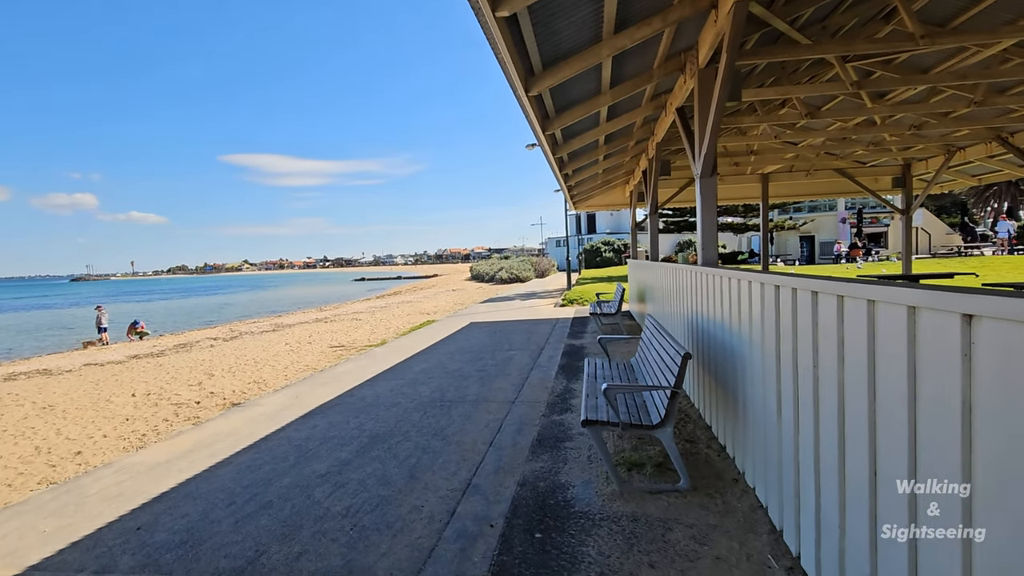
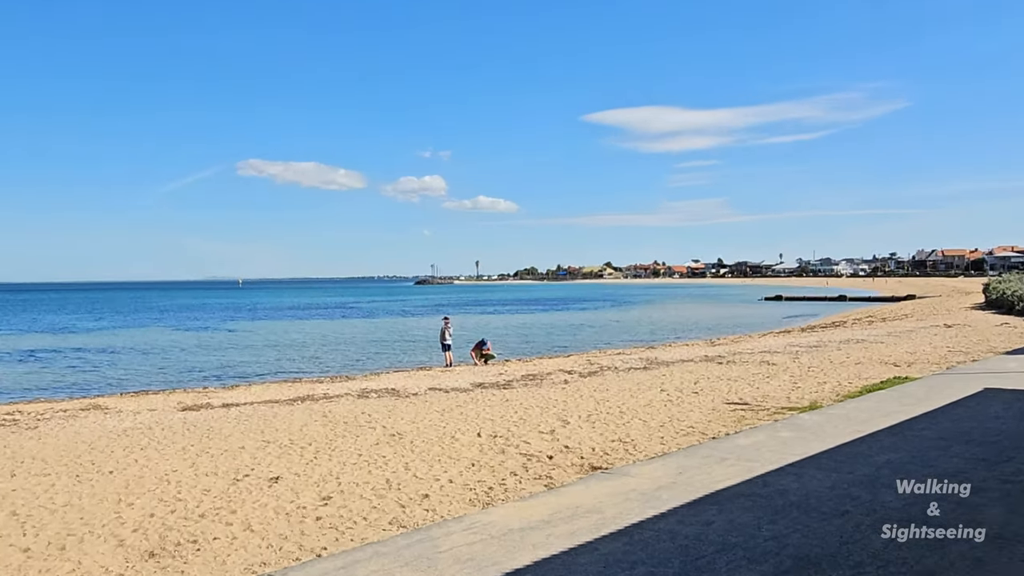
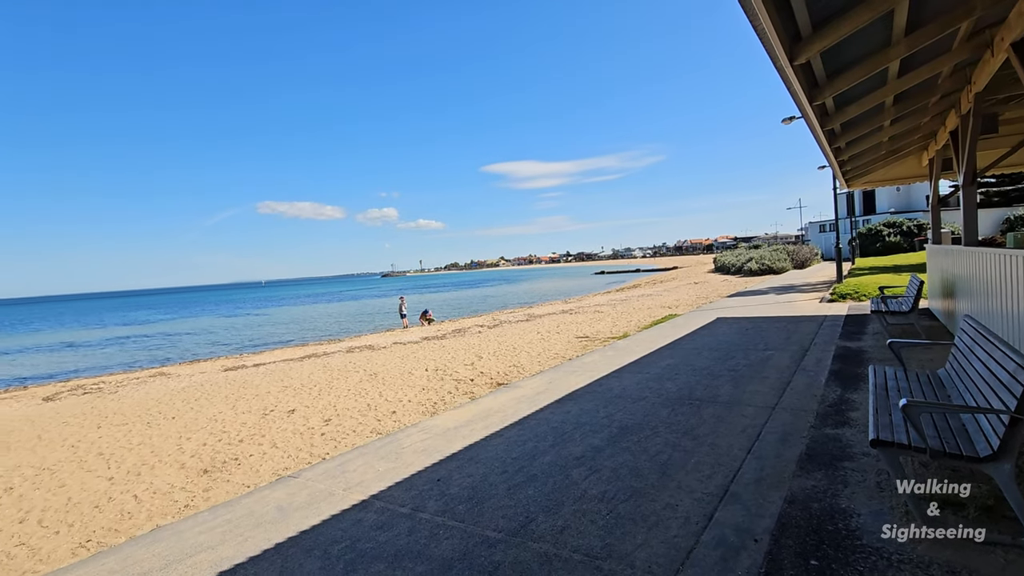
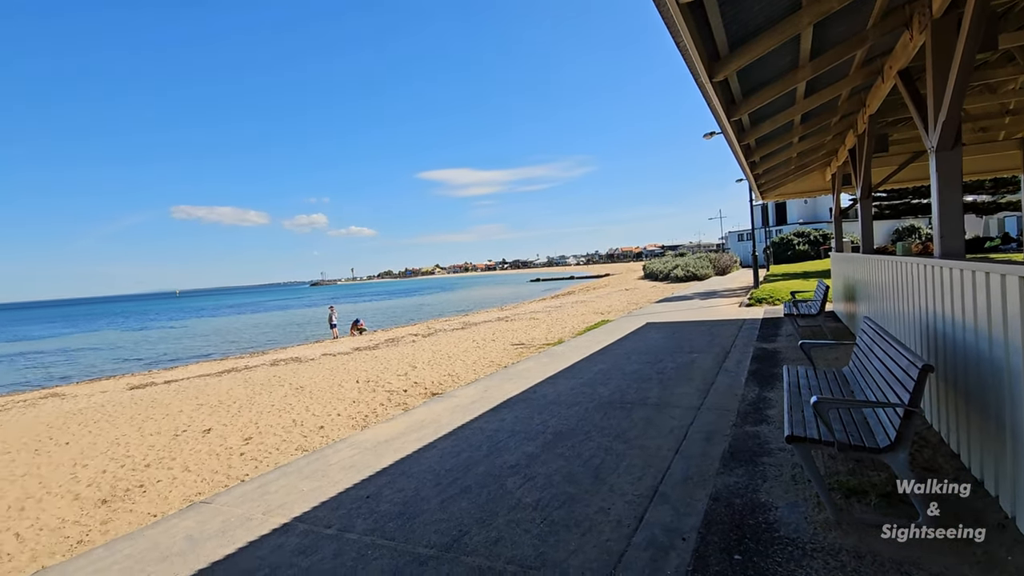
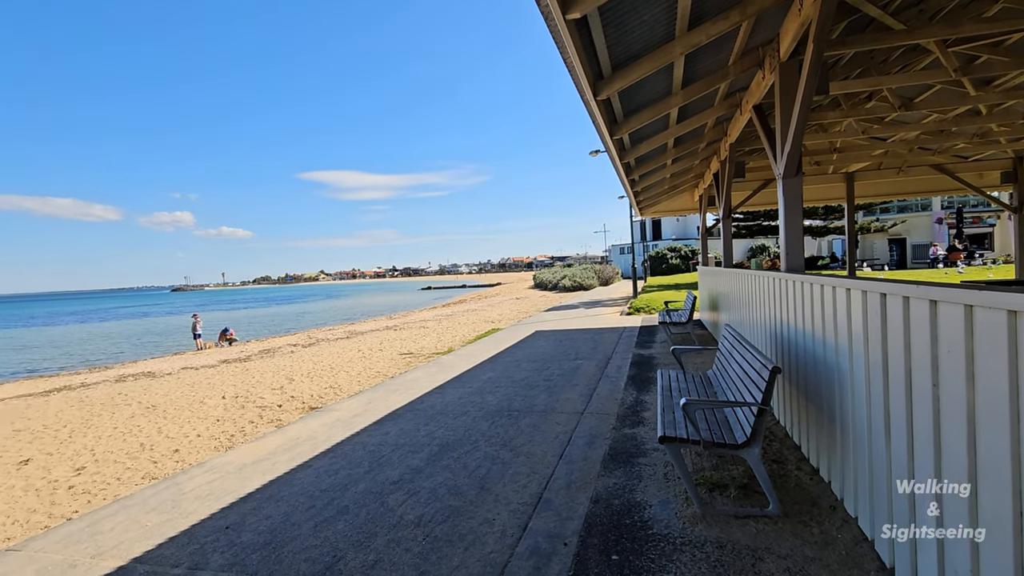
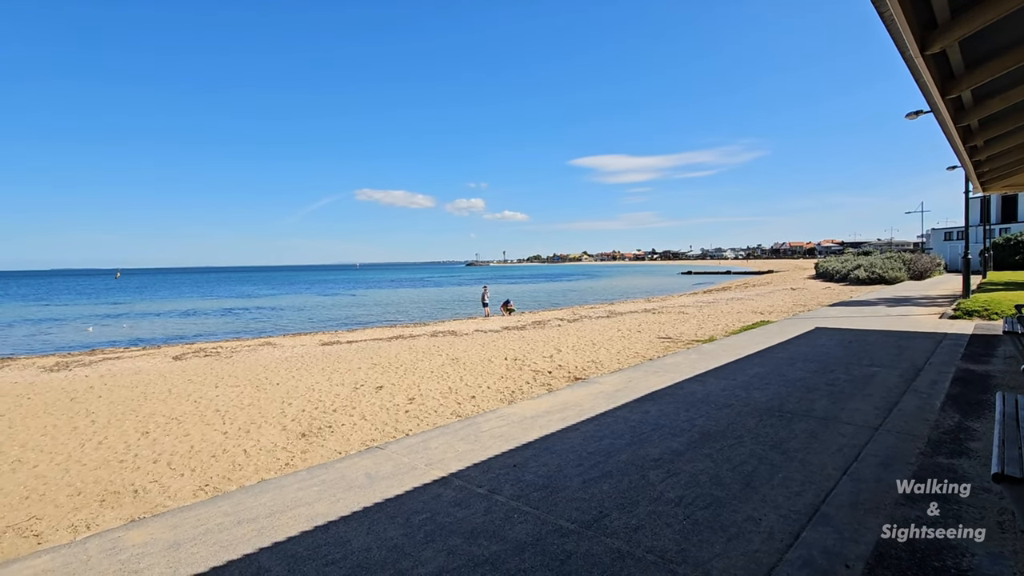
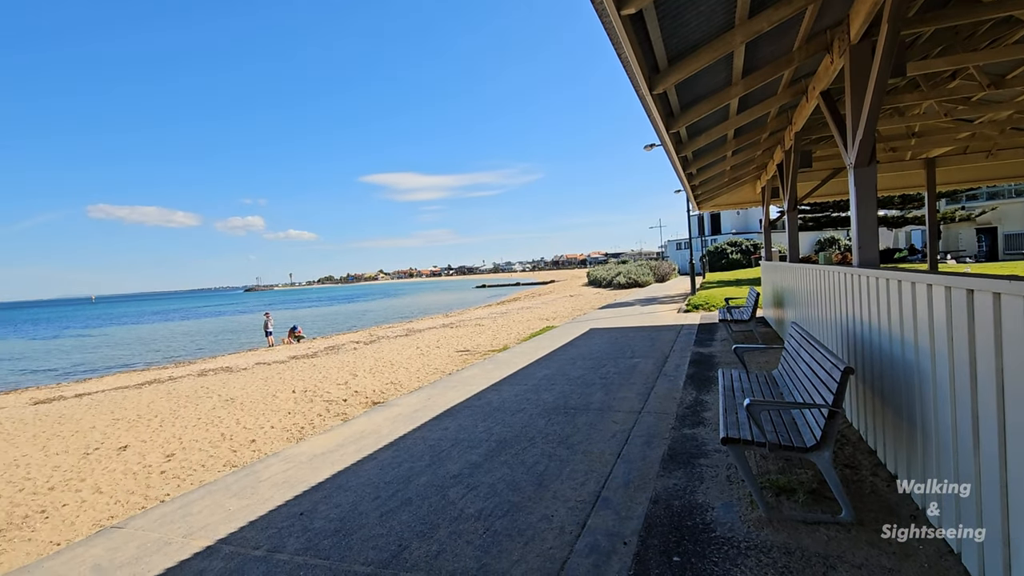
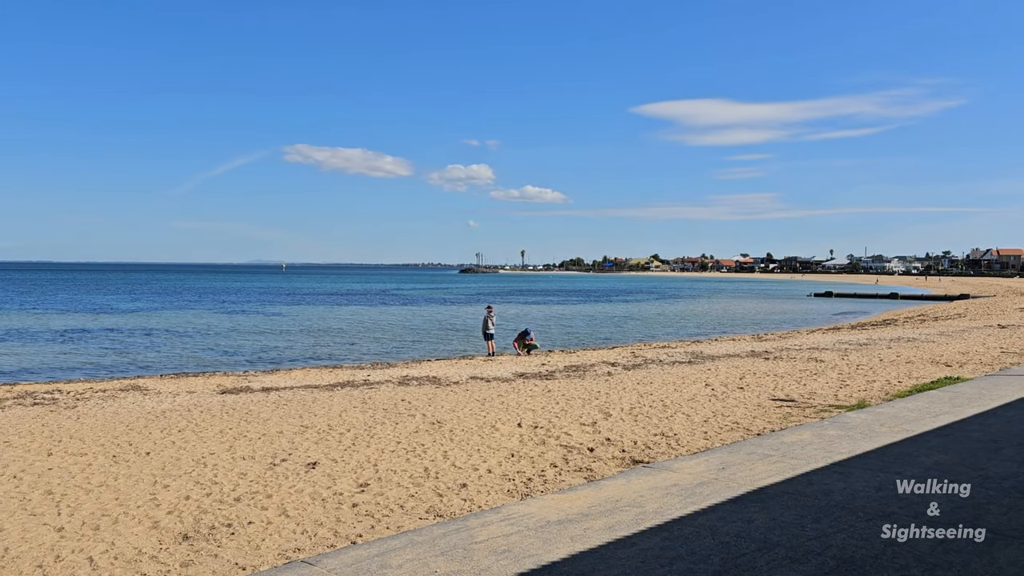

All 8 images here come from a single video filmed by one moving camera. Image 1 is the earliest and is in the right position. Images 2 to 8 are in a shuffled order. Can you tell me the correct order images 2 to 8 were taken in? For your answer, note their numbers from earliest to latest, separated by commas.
5, 7, 4, 3, 6, 2, 8
